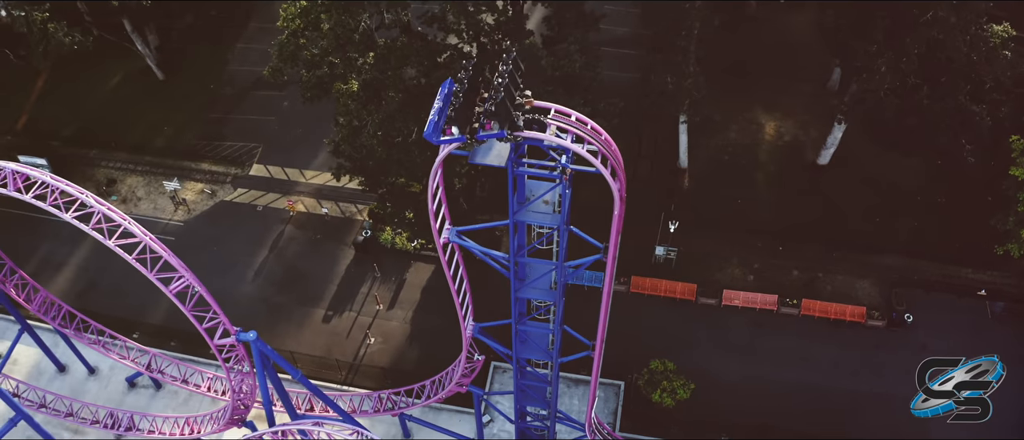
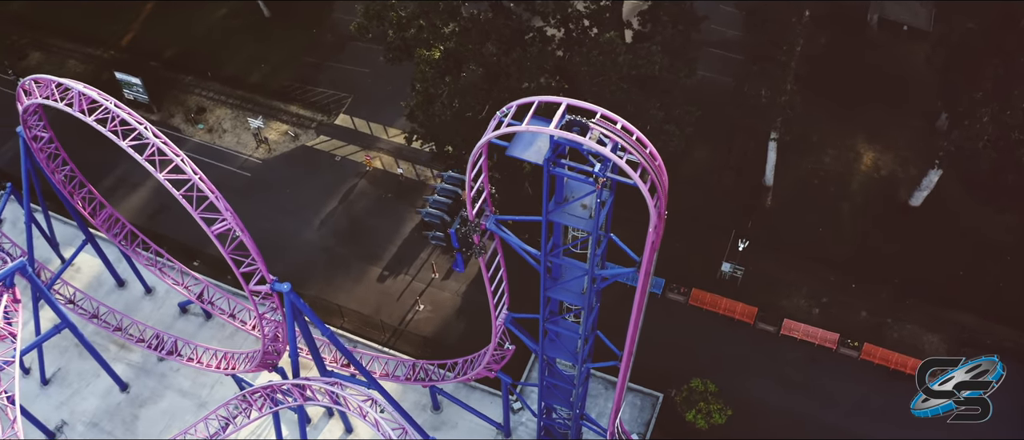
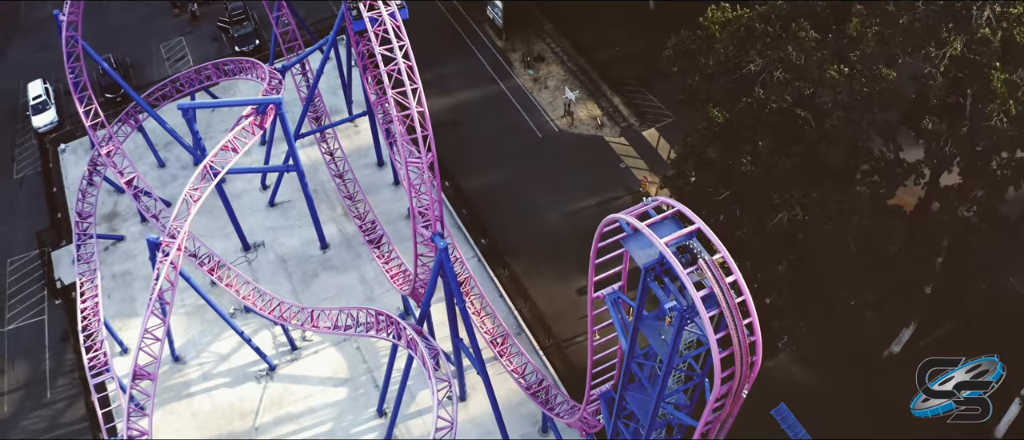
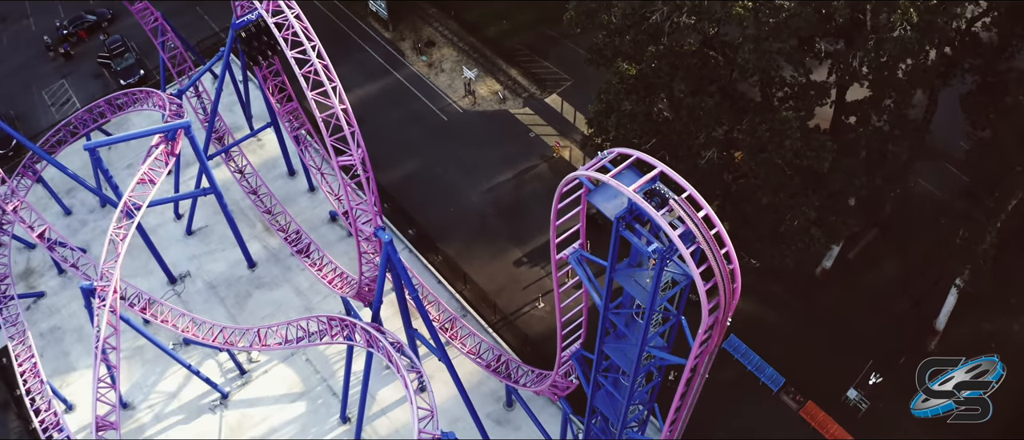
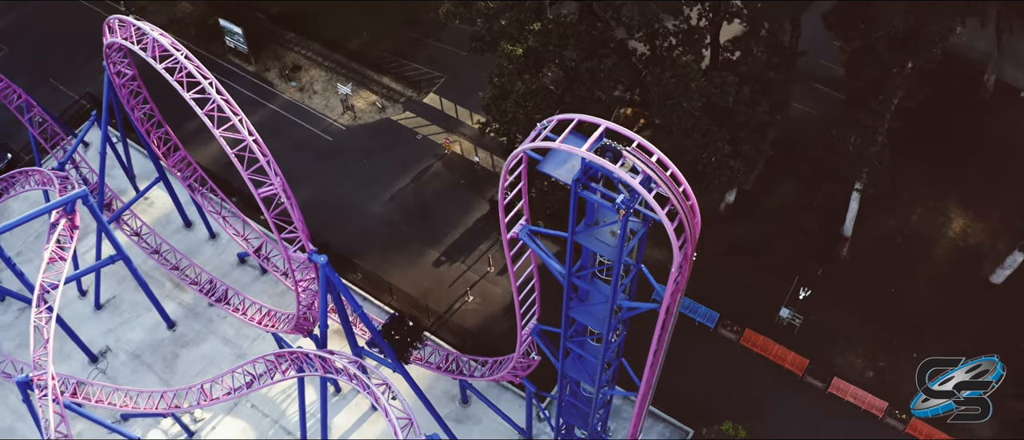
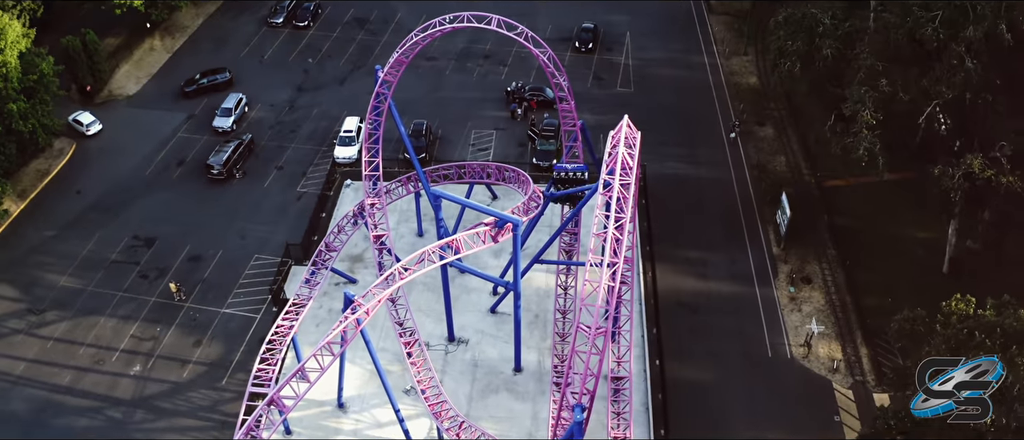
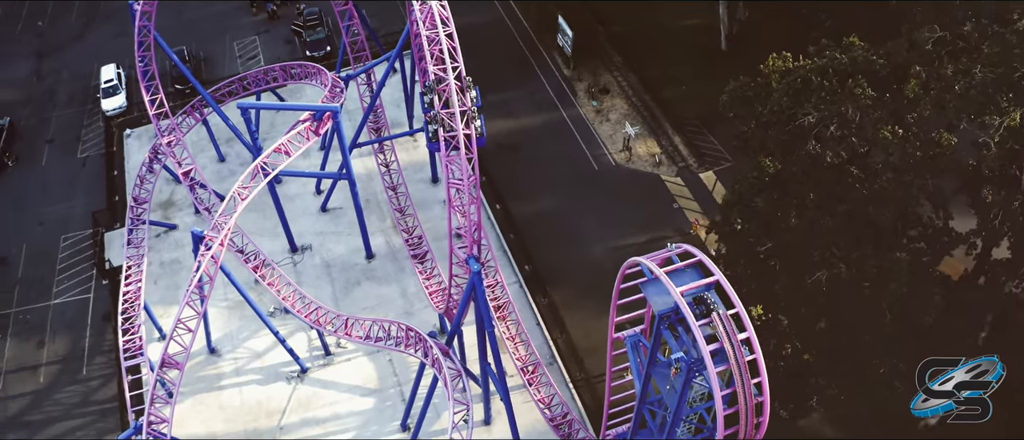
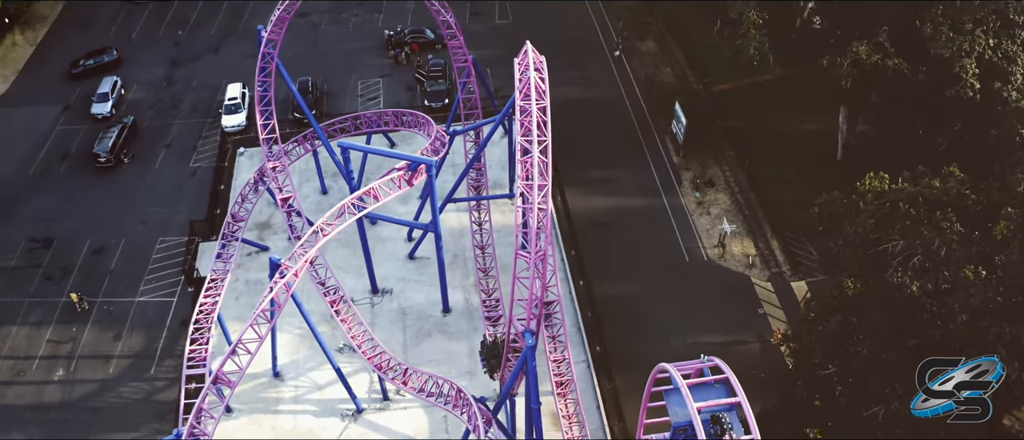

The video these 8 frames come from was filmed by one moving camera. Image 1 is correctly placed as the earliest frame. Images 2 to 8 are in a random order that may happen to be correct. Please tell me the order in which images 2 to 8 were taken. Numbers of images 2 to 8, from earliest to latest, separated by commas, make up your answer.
2, 5, 4, 3, 7, 8, 6
